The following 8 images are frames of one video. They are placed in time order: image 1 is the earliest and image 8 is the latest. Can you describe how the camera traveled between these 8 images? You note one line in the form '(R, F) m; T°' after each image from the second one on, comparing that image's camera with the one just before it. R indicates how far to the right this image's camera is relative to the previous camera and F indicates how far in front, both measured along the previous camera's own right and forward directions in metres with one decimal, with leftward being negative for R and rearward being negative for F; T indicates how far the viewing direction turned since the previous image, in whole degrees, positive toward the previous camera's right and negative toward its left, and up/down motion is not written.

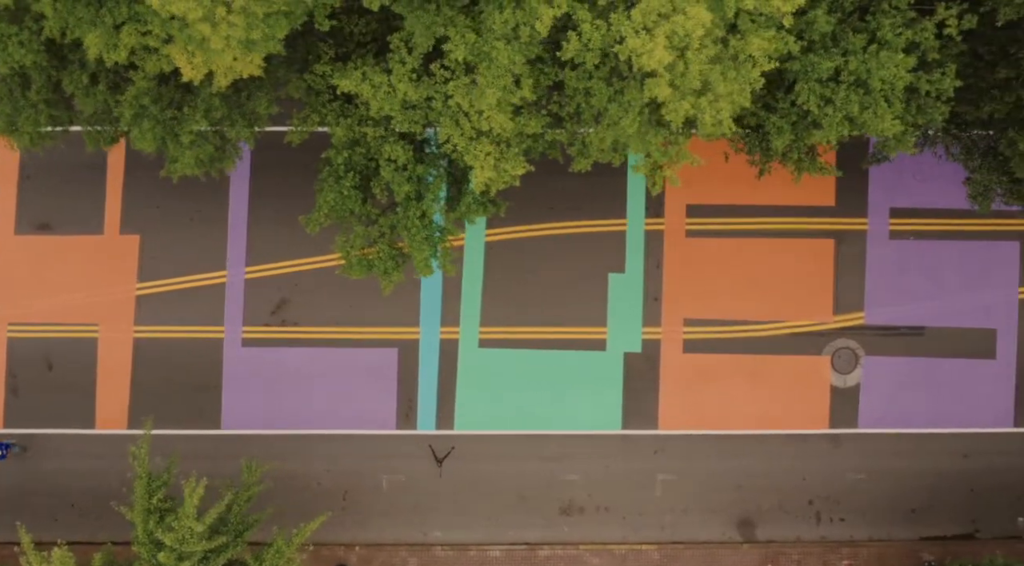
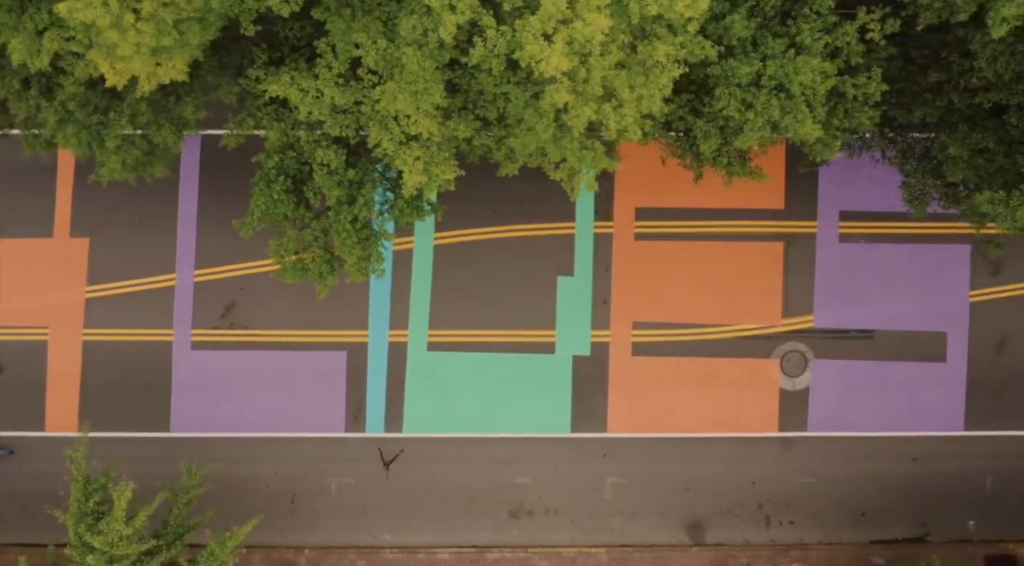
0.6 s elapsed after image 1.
(+1.2, 0.0) m; 0°
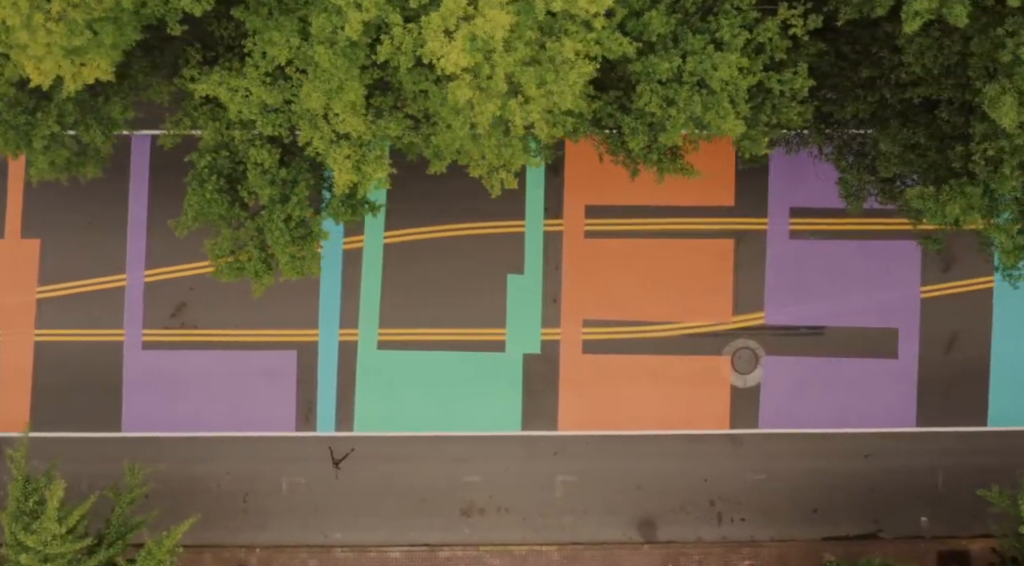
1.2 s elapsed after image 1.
(+1.2, 0.0) m; 0°
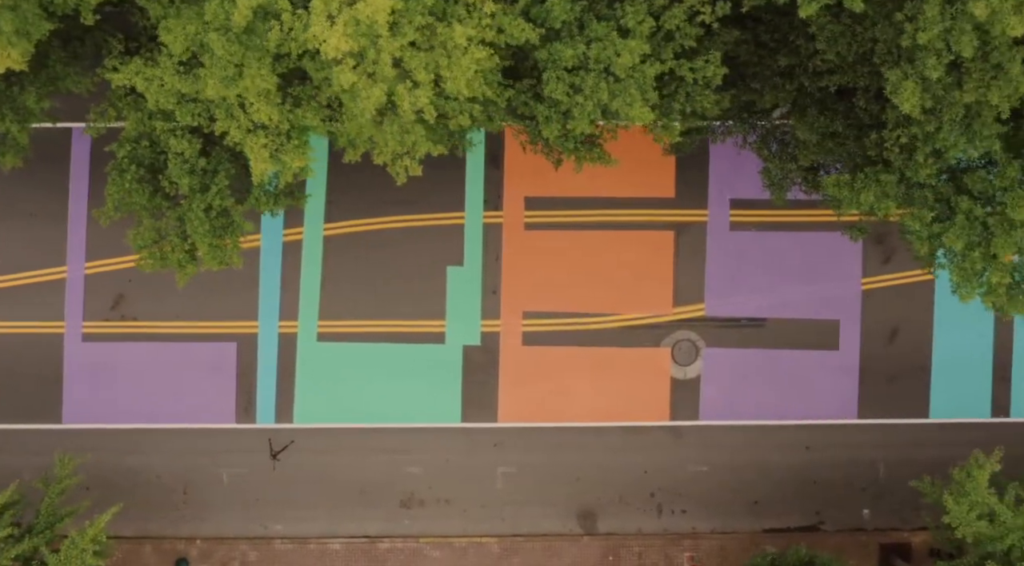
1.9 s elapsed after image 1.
(+1.4, 0.0) m; 0°
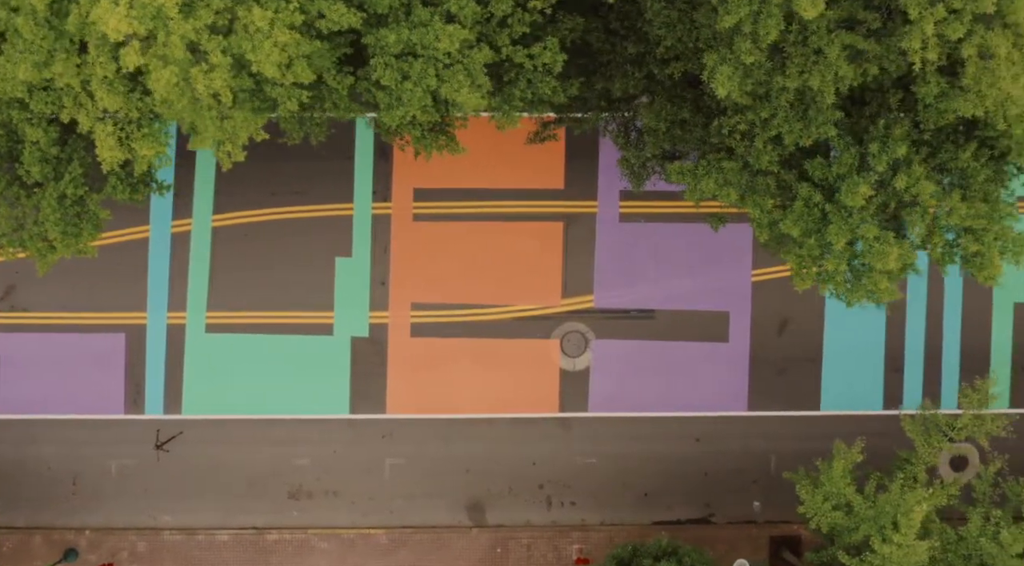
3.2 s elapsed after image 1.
(+2.6, +0.1) m; -1°
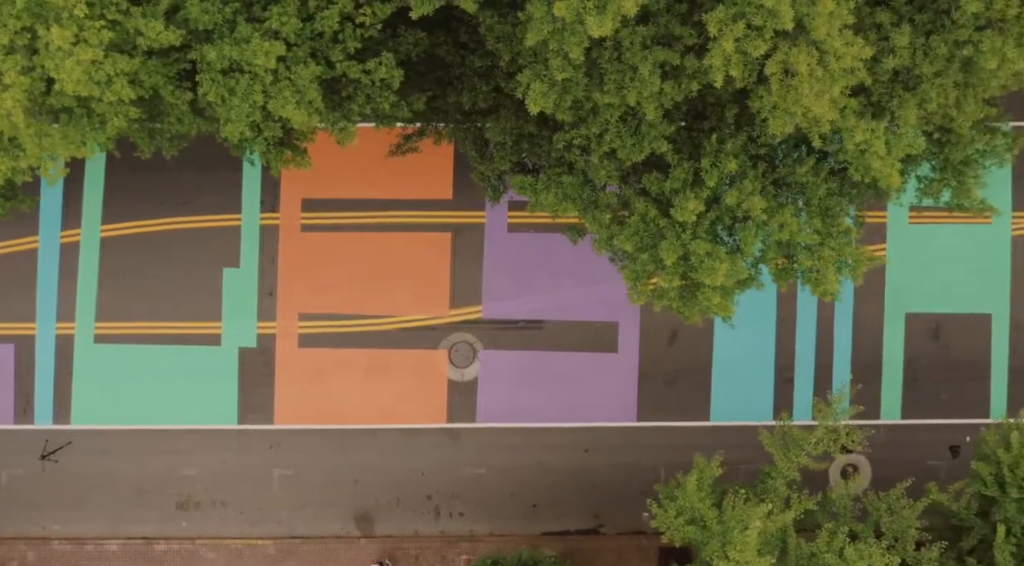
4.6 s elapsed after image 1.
(+2.6, +0.1) m; -1°
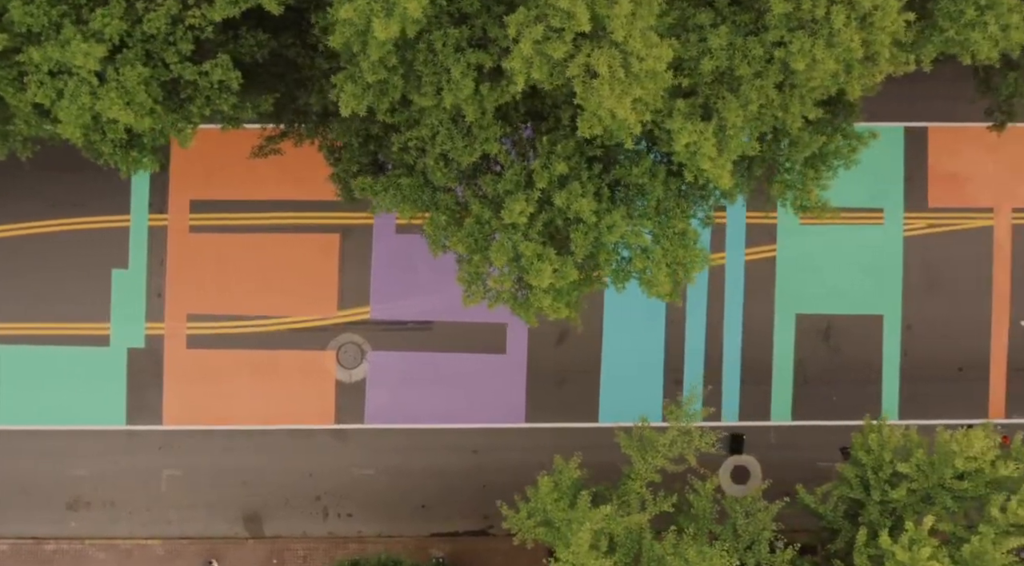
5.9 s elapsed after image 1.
(+2.6, 0.0) m; -1°
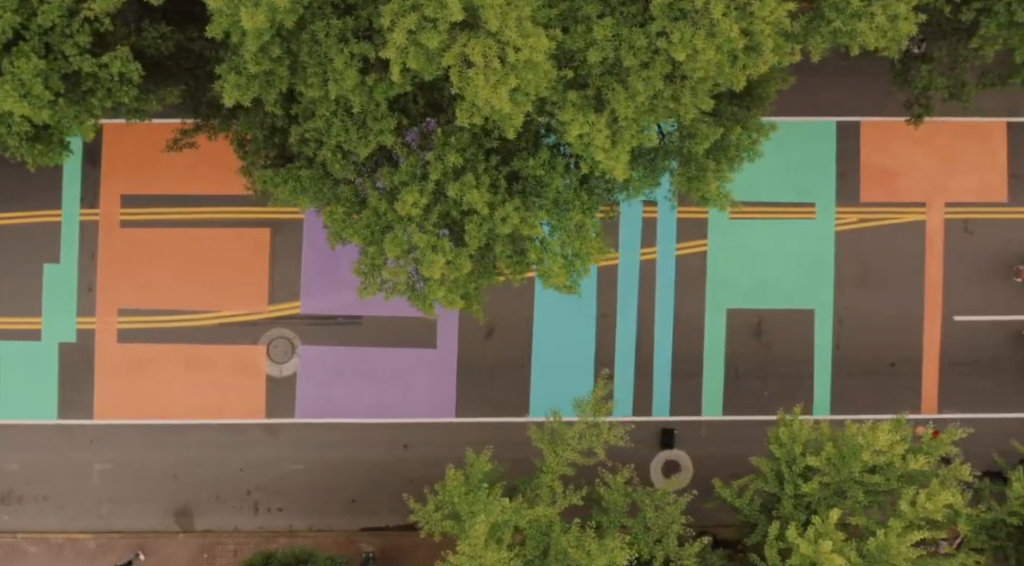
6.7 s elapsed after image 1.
(+1.6, 0.0) m; 0°
